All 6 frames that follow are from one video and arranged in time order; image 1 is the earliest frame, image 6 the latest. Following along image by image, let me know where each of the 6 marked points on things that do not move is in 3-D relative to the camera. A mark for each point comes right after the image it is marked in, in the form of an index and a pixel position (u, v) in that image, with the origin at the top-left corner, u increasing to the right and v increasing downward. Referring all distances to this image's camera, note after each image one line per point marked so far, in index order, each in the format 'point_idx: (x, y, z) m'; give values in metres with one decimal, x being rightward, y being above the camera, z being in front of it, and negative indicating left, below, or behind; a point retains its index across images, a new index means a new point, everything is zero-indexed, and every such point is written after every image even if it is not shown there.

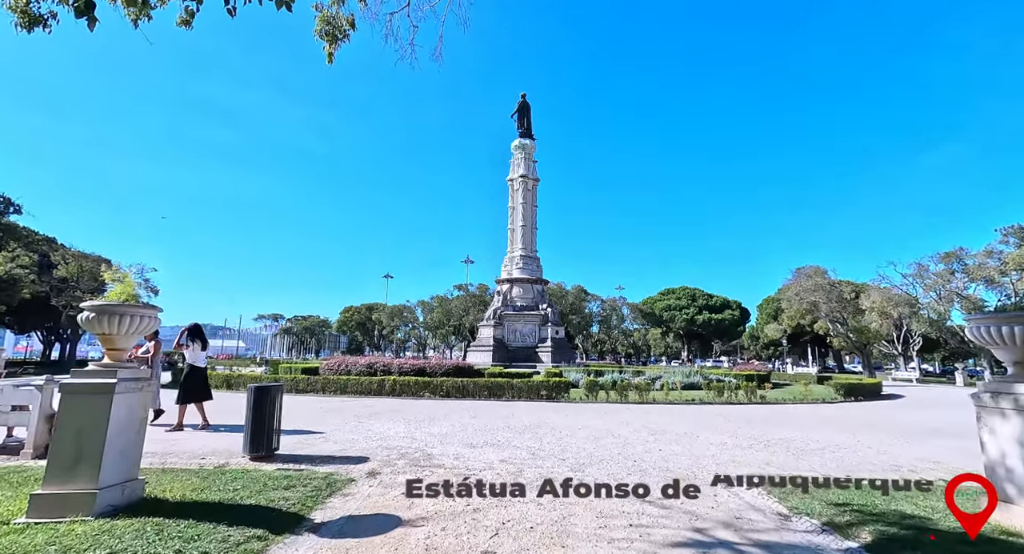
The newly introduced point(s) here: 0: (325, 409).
0: (-4.8, -3.3, +13.4) m
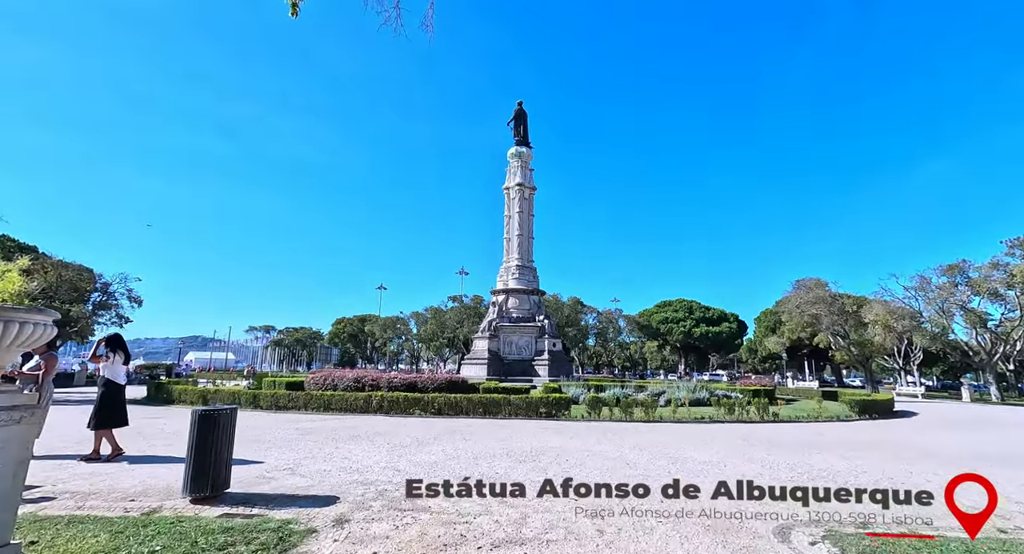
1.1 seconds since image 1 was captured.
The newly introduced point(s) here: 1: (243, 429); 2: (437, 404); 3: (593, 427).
0: (-4.8, -3.5, +12.0) m
1: (-6.2, -3.6, +12.3) m
2: (-2.7, -4.6, +19.2) m
3: (+2.1, -4.0, +14.2) m
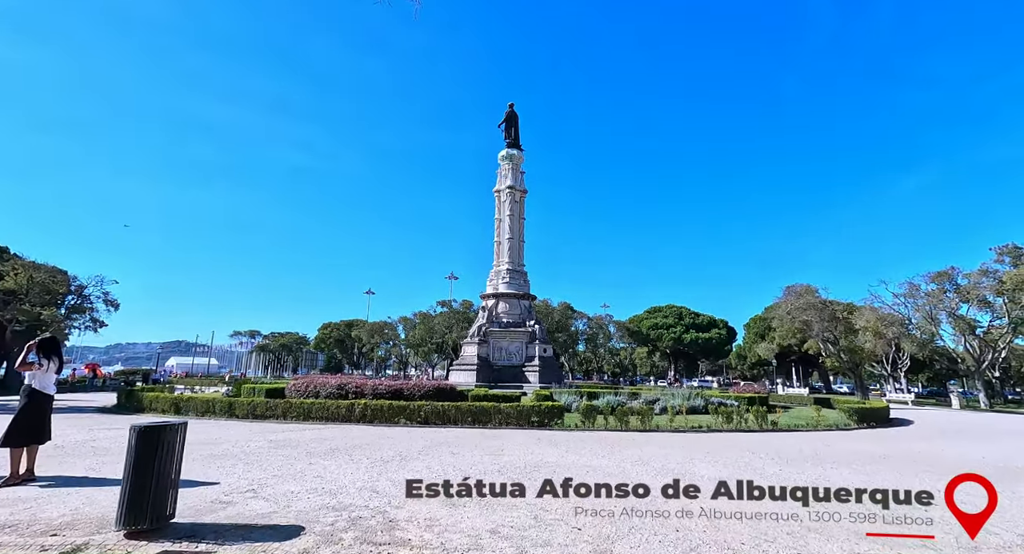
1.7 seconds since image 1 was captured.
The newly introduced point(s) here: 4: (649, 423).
0: (-5.0, -3.5, +11.1) m
1: (-6.4, -3.6, +11.3) m
2: (-3.0, -4.7, +18.3) m
3: (+1.8, -4.0, +13.4) m
4: (+4.5, -4.8, +17.5) m
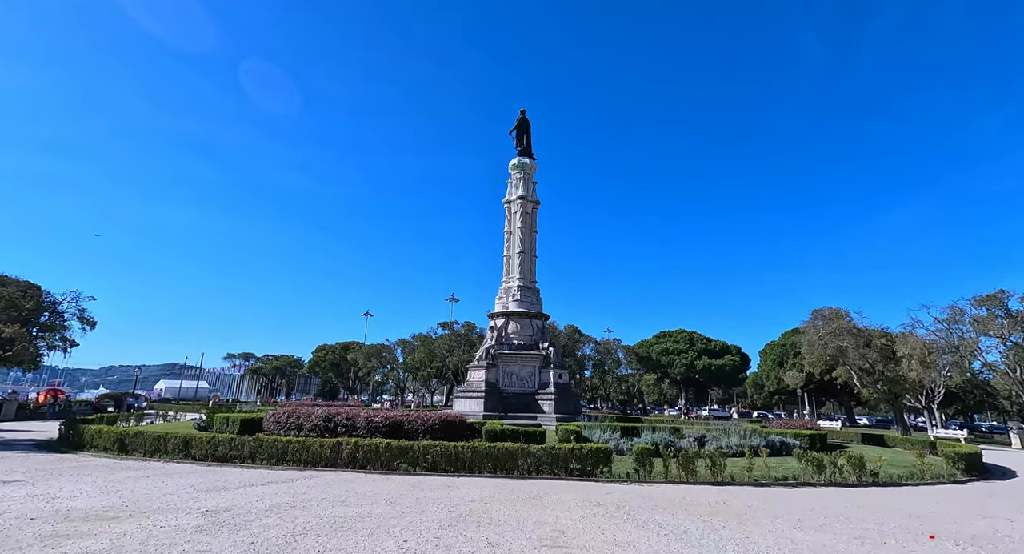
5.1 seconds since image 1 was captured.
0: (-4.1, -3.3, +7.2) m
1: (-5.5, -3.4, +7.4) m
2: (-2.2, -4.8, +14.4) m
3: (+2.7, -4.0, +9.5) m
4: (+5.3, -5.0, +13.6) m
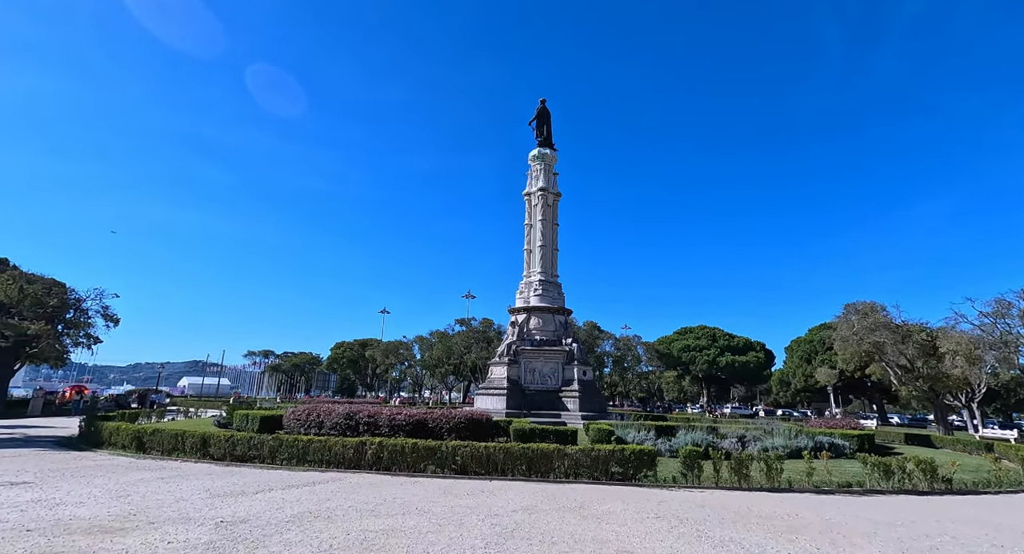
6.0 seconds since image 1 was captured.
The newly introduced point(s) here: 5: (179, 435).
0: (-3.5, -3.1, +6.3) m
1: (-4.8, -3.2, +6.6) m
2: (-1.3, -4.5, +13.5) m
3: (+3.4, -3.7, +8.4) m
4: (+6.2, -4.7, +12.4) m
5: (-9.8, -4.6, +15.8) m
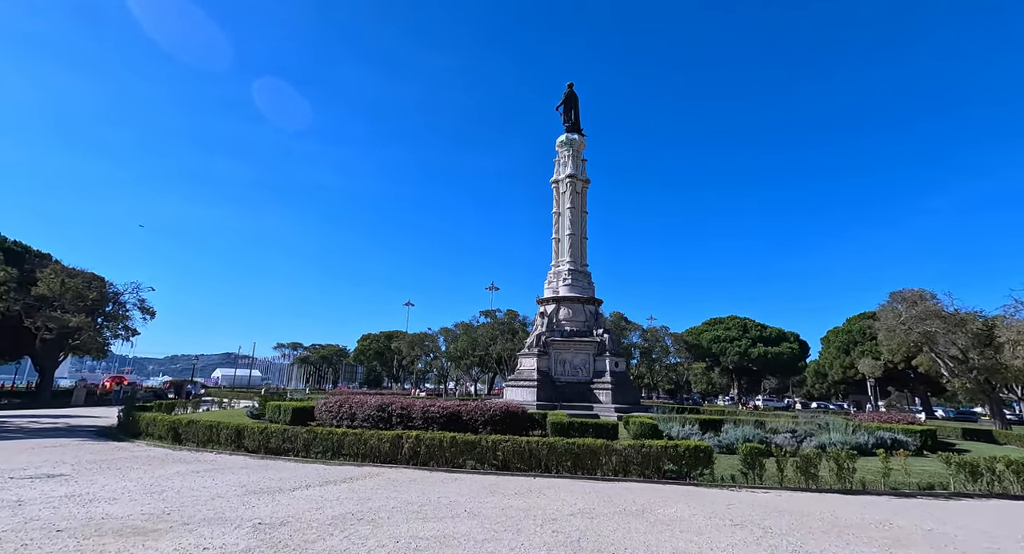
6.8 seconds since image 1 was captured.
0: (-2.7, -2.8, +5.7) m
1: (-4.1, -3.0, +6.0) m
2: (-0.2, -4.2, +12.7) m
3: (+4.3, -3.4, +7.5) m
4: (+7.2, -4.3, +11.4) m
5: (-8.6, -4.3, +15.4) m
